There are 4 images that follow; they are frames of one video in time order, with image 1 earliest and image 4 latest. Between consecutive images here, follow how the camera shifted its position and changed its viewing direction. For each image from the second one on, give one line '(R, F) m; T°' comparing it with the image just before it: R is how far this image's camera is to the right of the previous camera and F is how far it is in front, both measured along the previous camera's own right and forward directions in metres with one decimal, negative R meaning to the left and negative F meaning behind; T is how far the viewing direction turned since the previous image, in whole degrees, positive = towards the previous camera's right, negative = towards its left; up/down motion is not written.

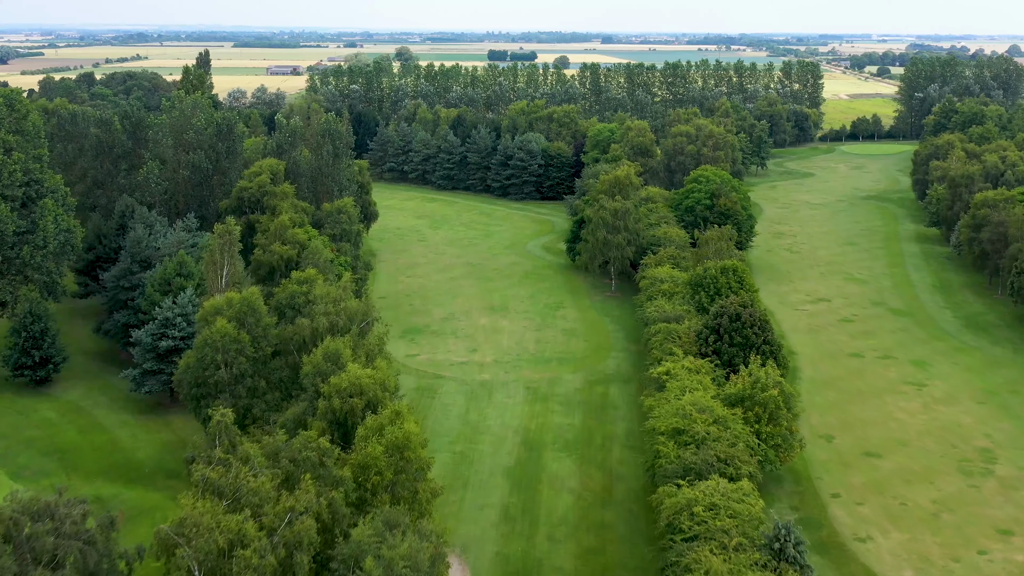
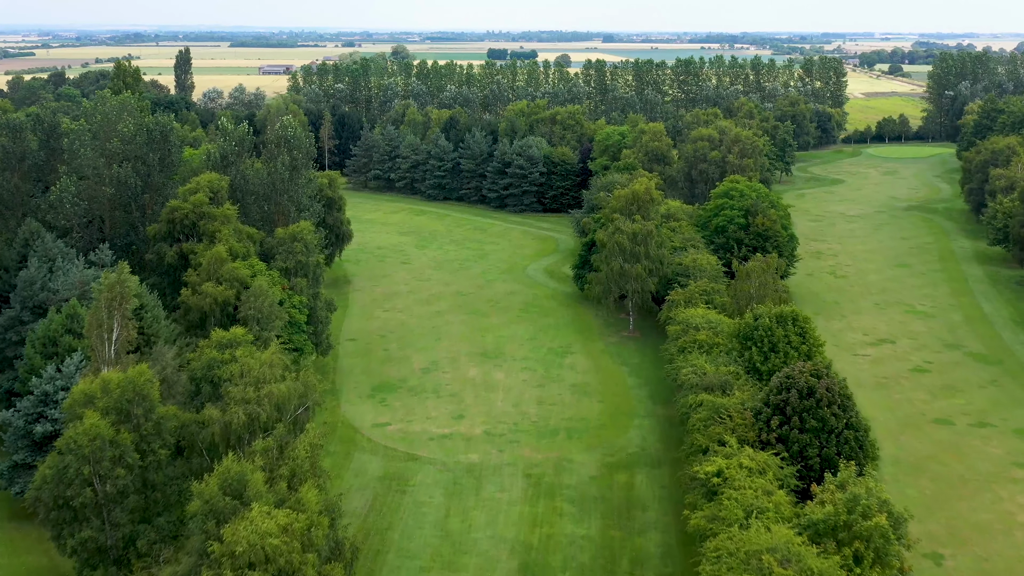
(+0.2, +10.4) m; 0°
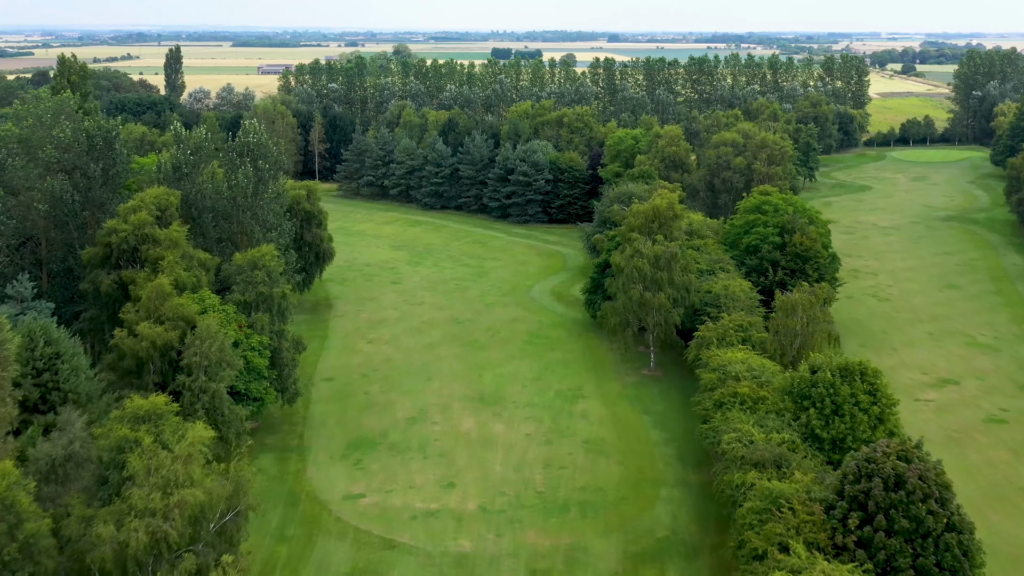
(+0.1, +6.9) m; 0°
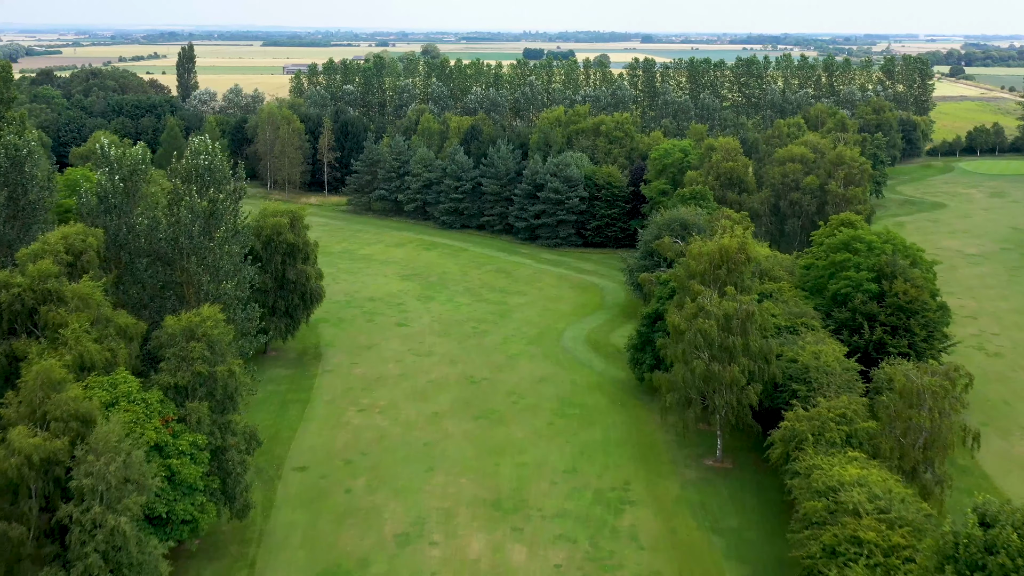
(+0.1, +9.6) m; -1°
